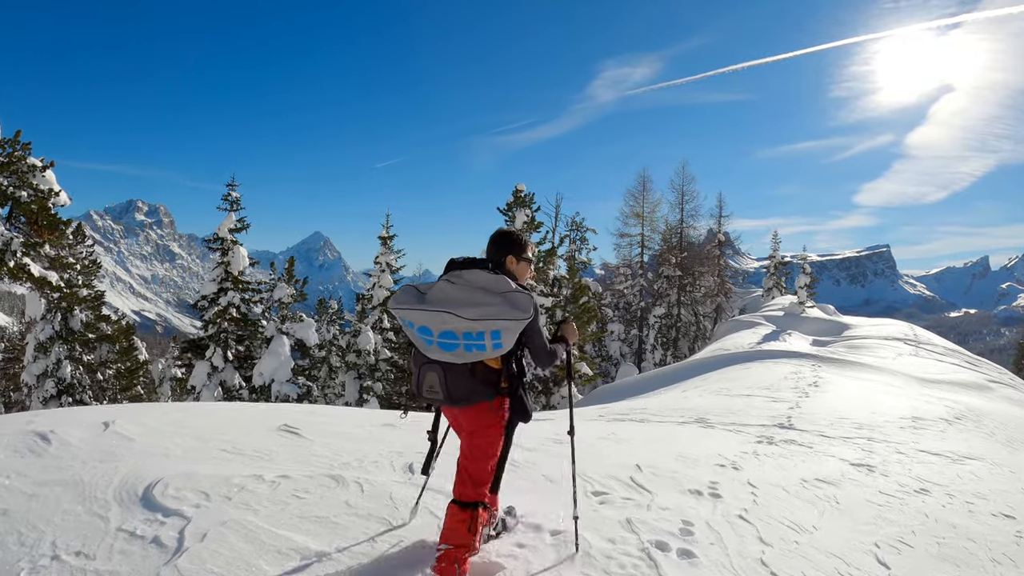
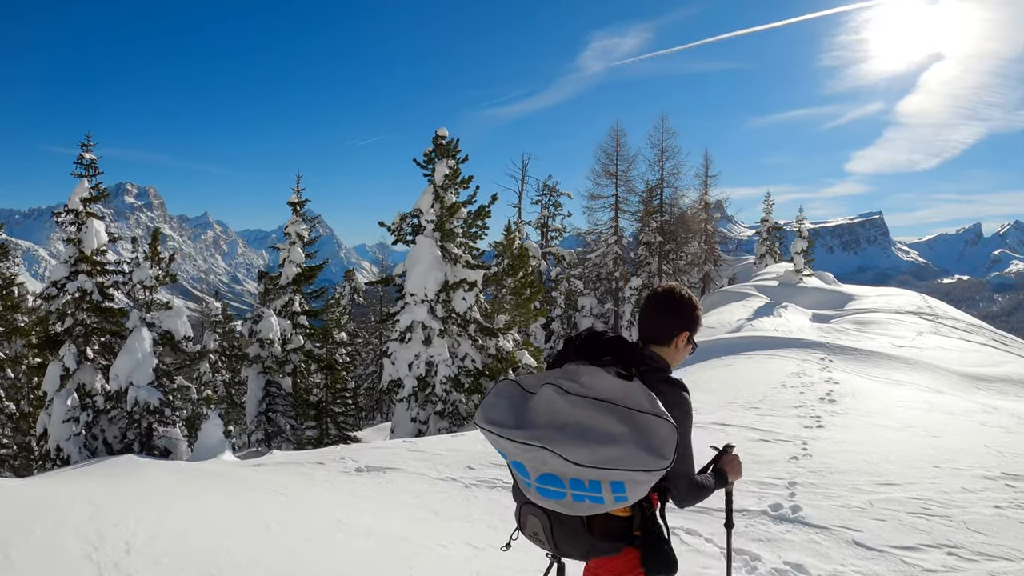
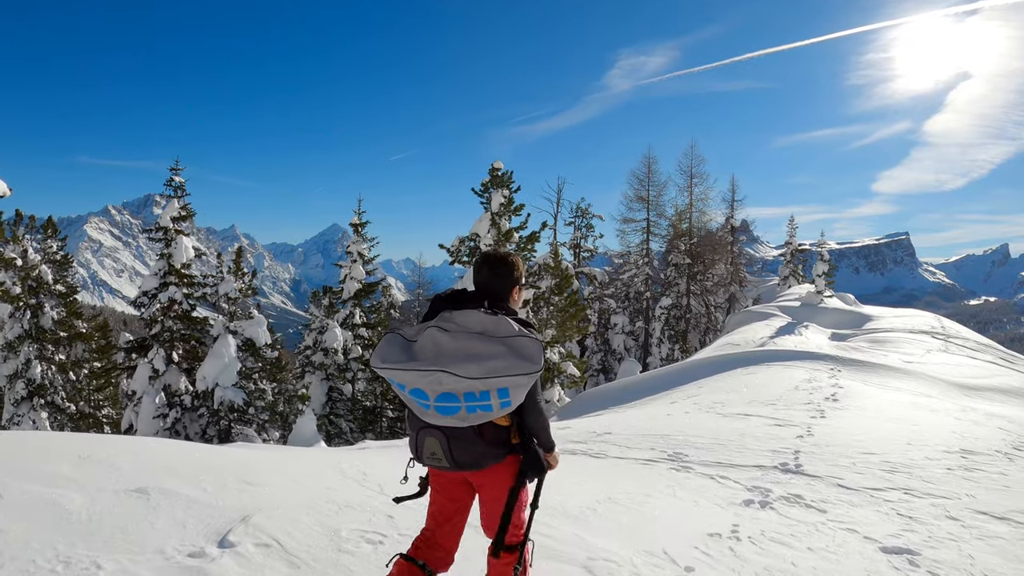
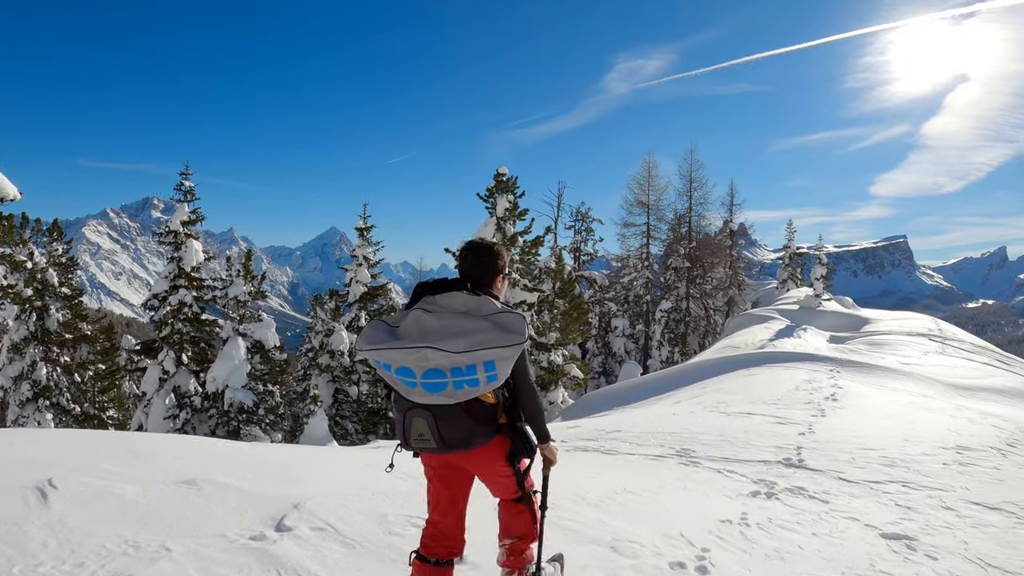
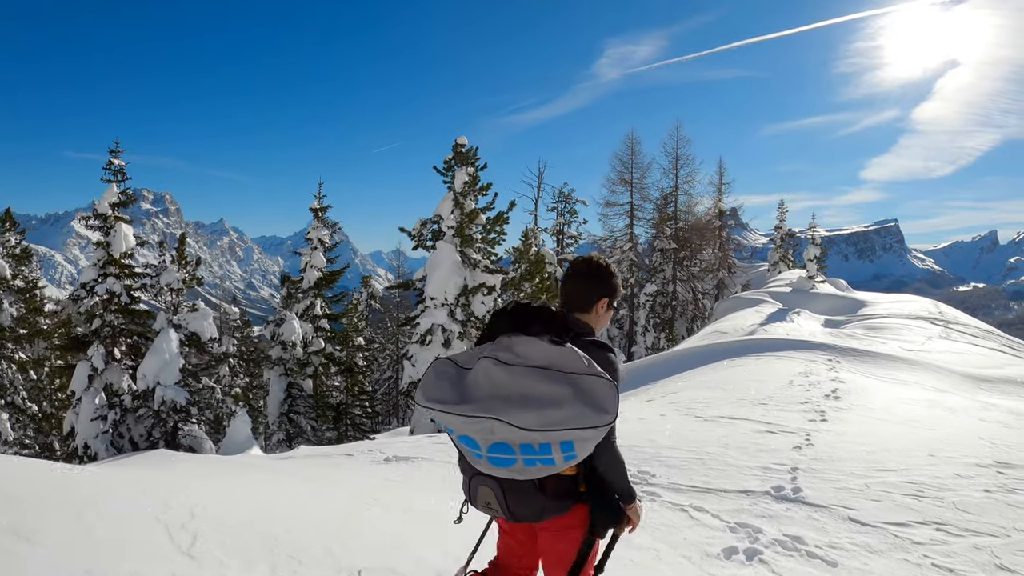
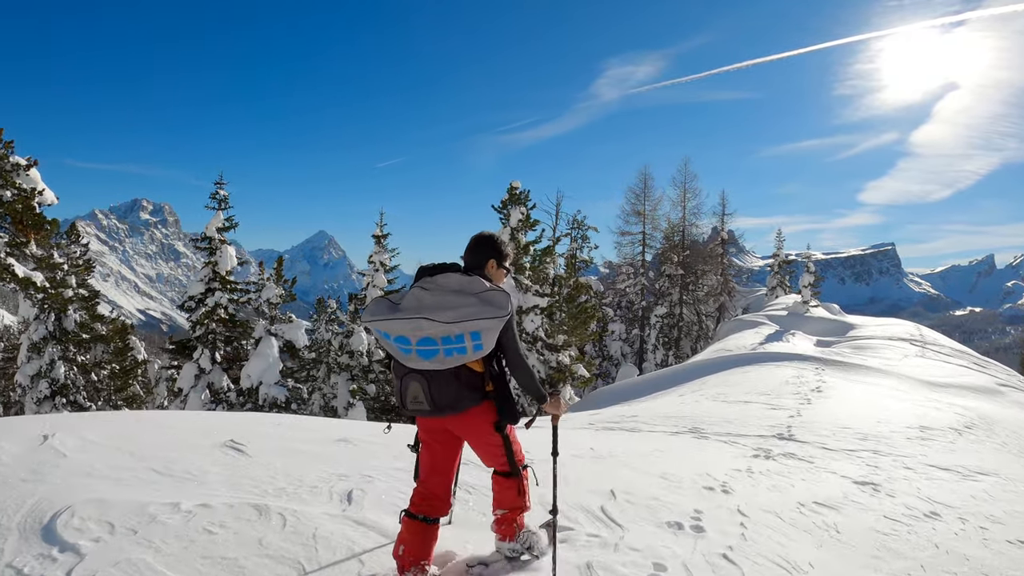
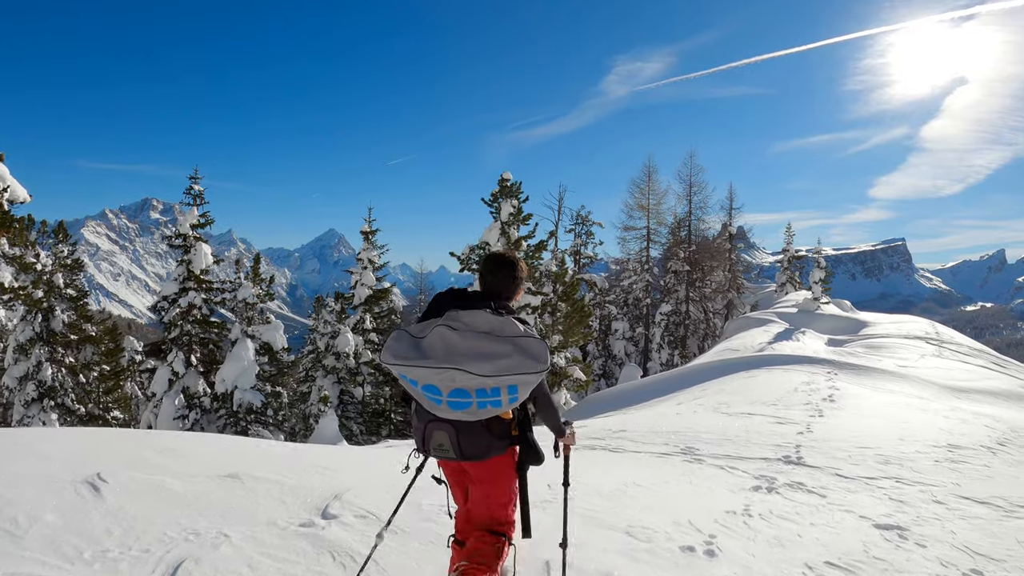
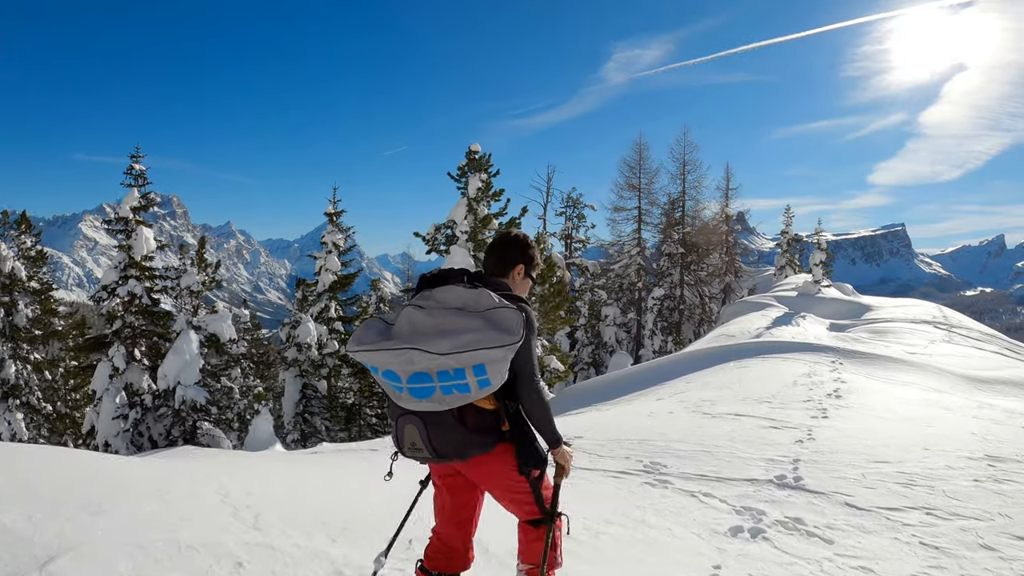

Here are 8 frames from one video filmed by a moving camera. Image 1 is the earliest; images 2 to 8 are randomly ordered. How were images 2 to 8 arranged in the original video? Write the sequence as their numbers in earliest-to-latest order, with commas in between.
6, 7, 4, 3, 8, 5, 2
